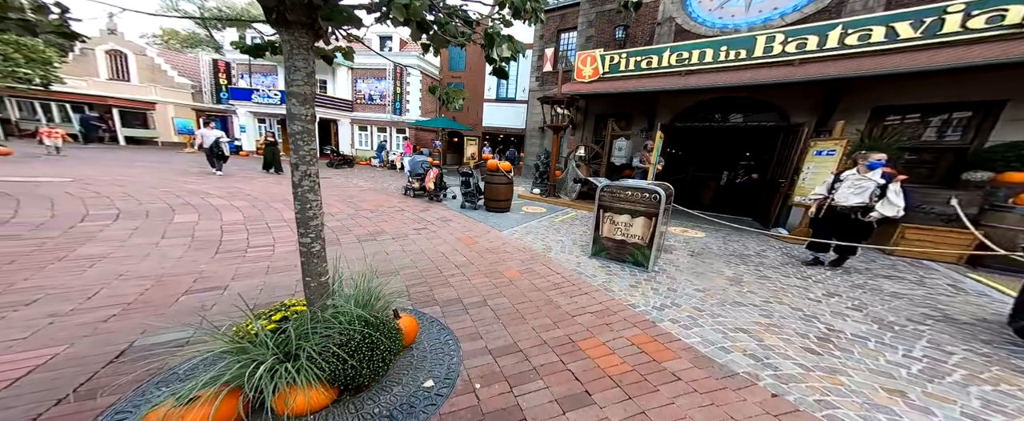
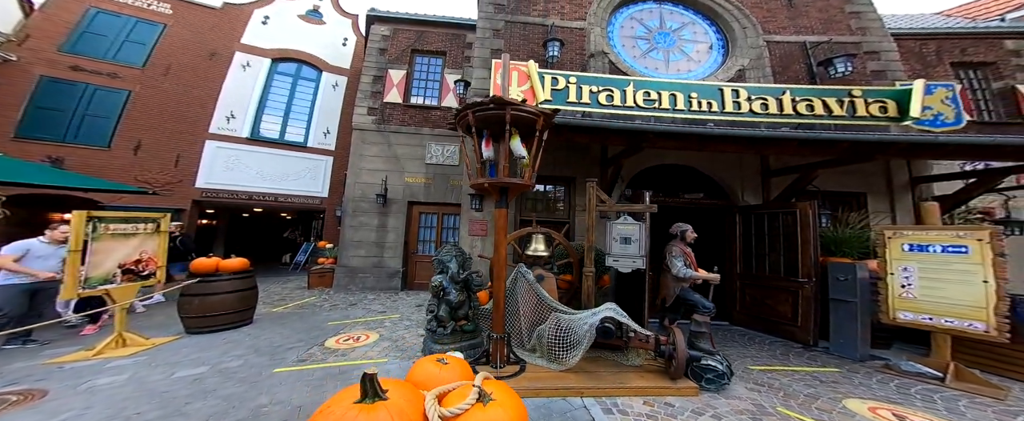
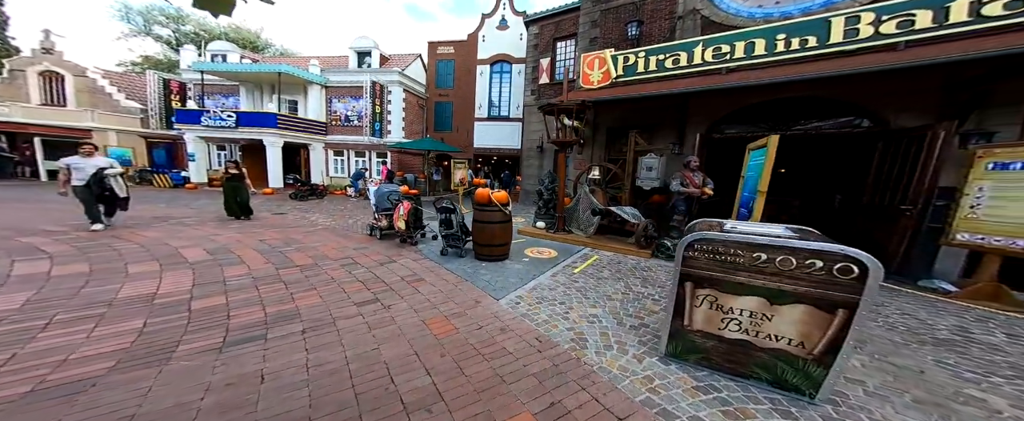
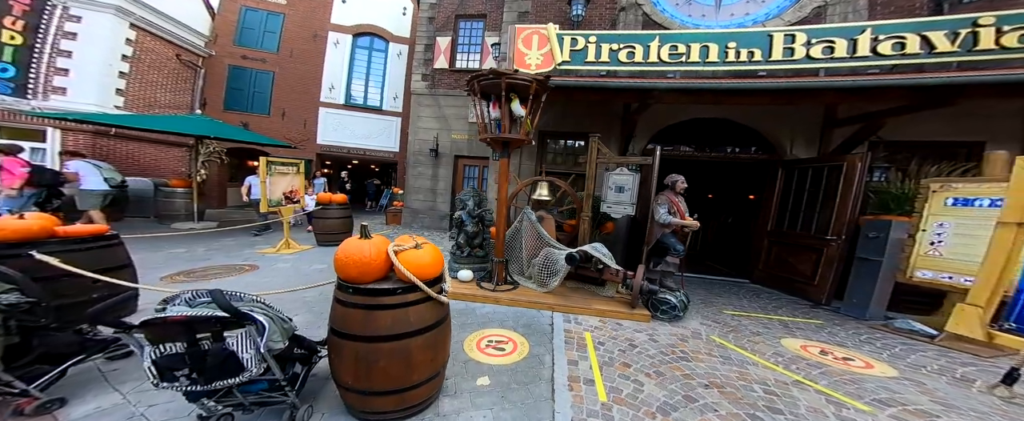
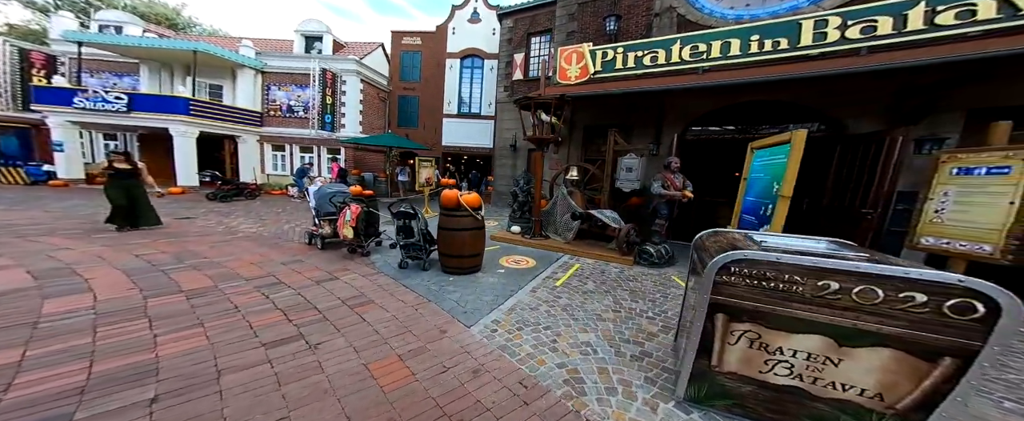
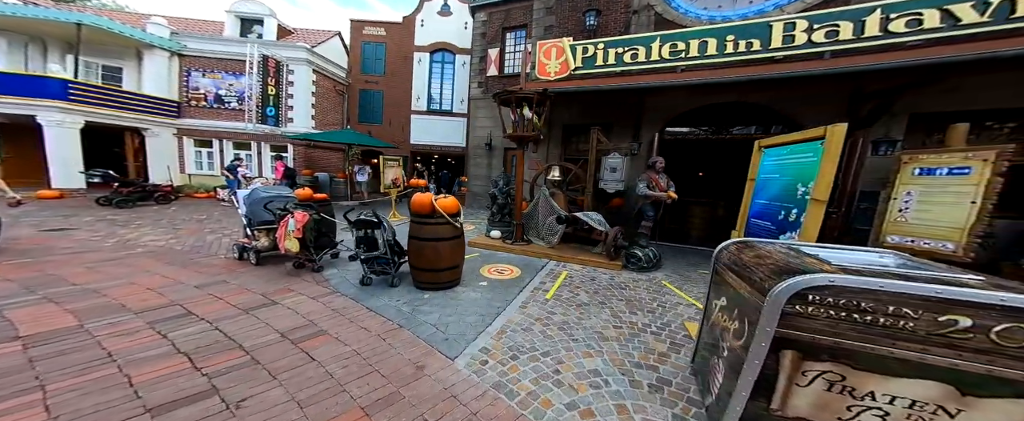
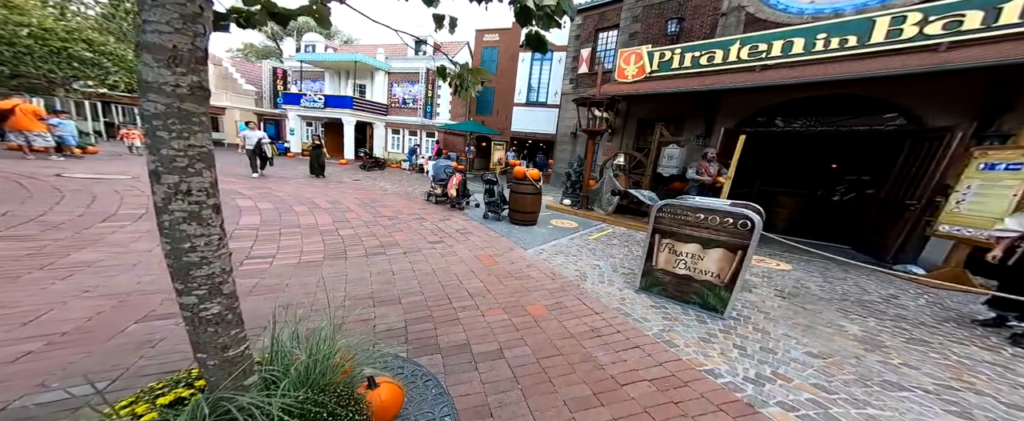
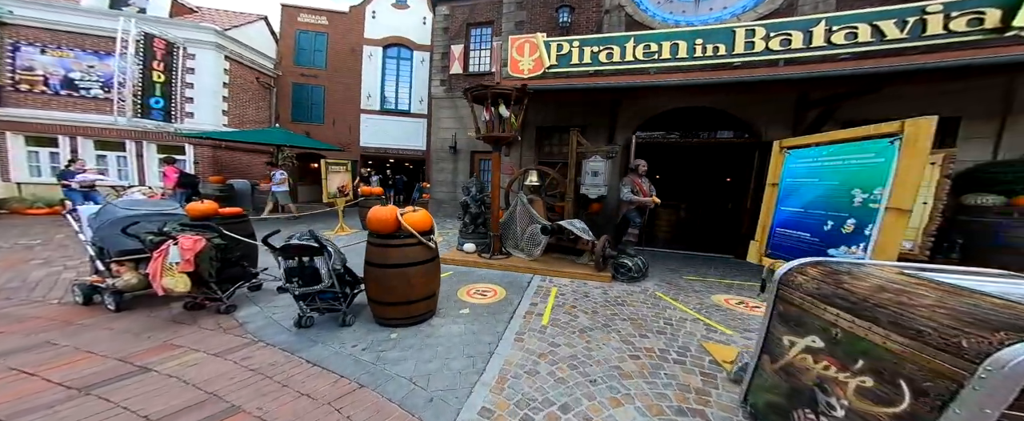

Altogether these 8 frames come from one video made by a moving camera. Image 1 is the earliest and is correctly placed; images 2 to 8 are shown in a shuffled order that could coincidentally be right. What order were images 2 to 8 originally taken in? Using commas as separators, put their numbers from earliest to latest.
7, 3, 5, 6, 8, 4, 2
